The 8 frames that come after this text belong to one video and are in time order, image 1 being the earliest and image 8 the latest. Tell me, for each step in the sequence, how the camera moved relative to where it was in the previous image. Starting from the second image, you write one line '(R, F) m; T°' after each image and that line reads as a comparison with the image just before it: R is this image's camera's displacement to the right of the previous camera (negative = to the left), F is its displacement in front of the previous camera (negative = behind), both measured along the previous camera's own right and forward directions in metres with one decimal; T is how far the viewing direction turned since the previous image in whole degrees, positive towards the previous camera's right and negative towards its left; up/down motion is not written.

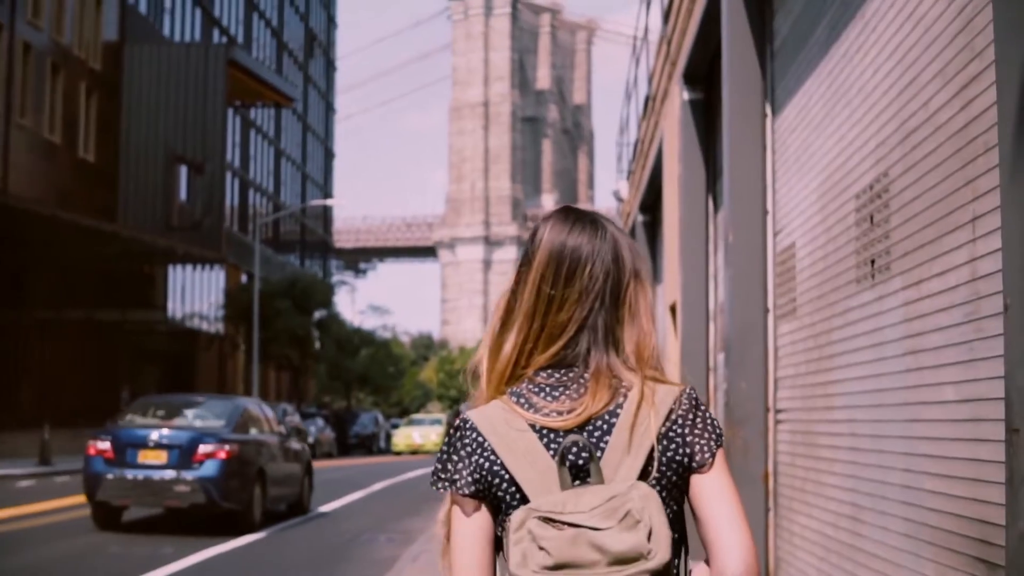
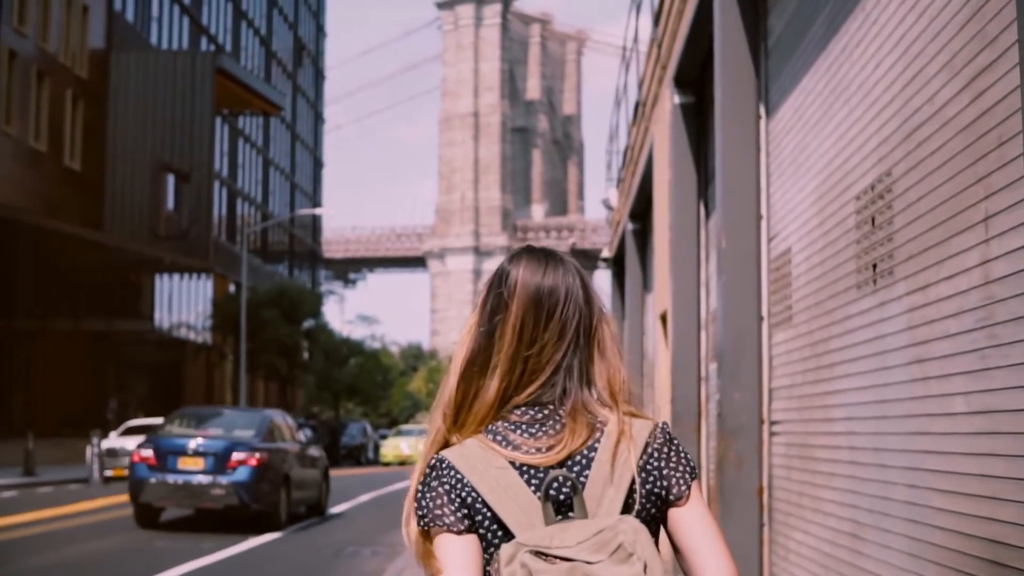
(0.0, +0.3) m; 0°
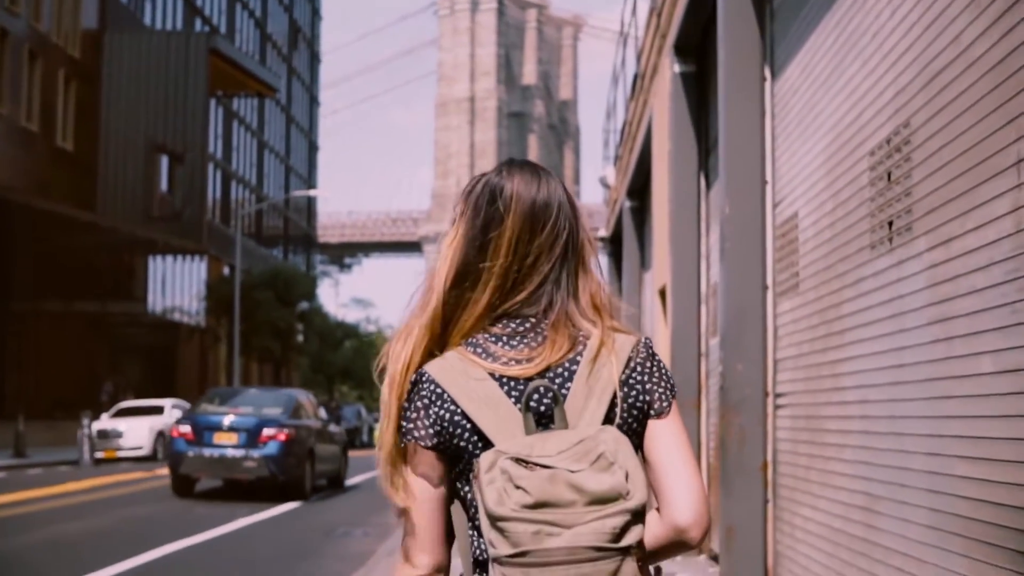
(0.0, +0.3) m; 0°
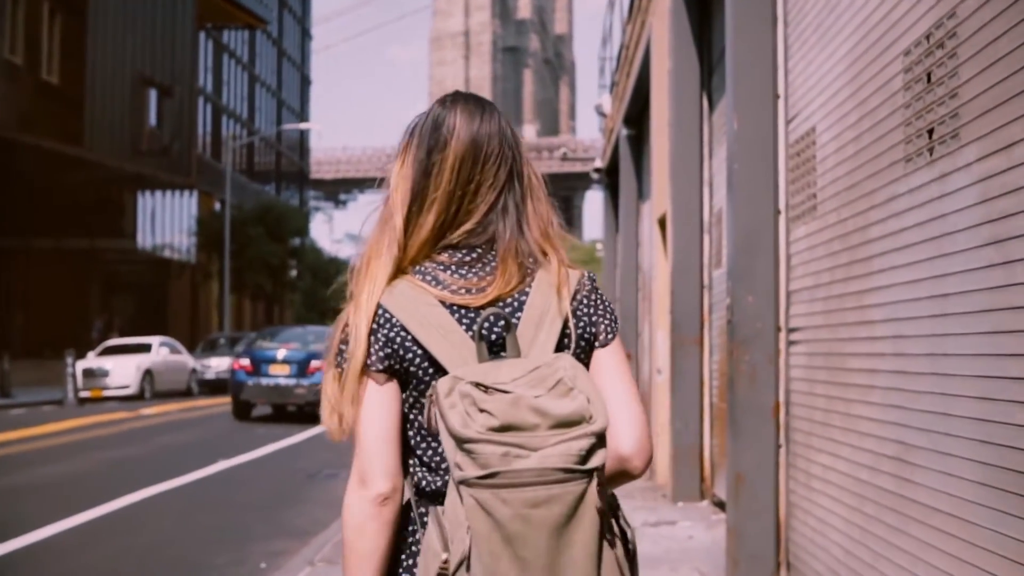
(0.0, +0.7) m; 0°
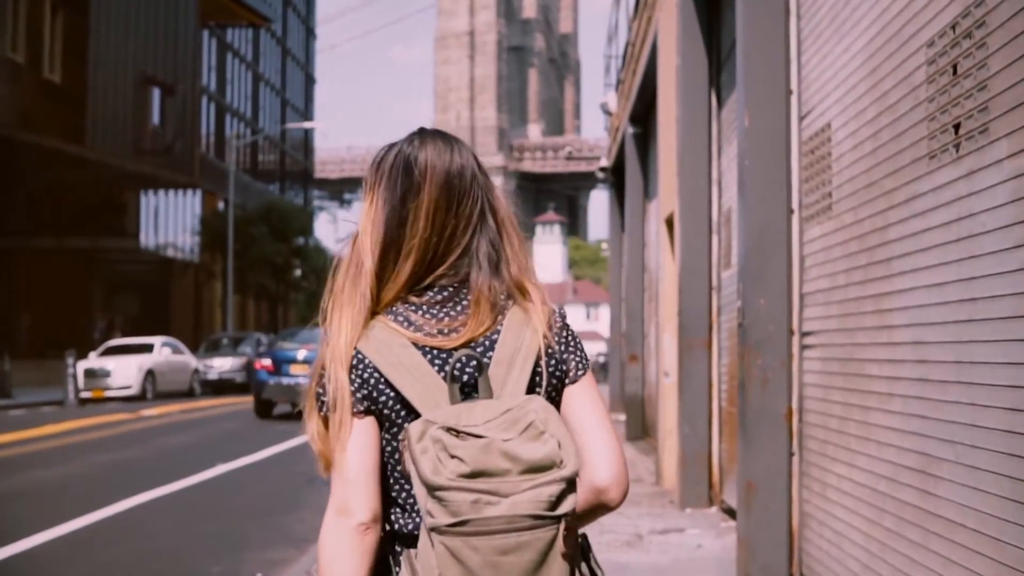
(0.0, +0.2) m; 0°
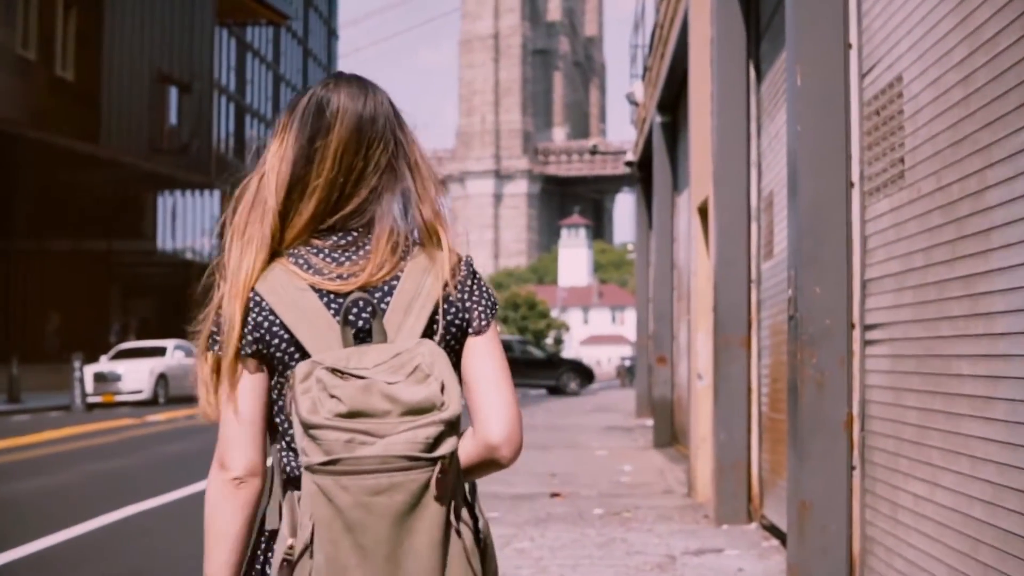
(+0.1, +0.9) m; -1°
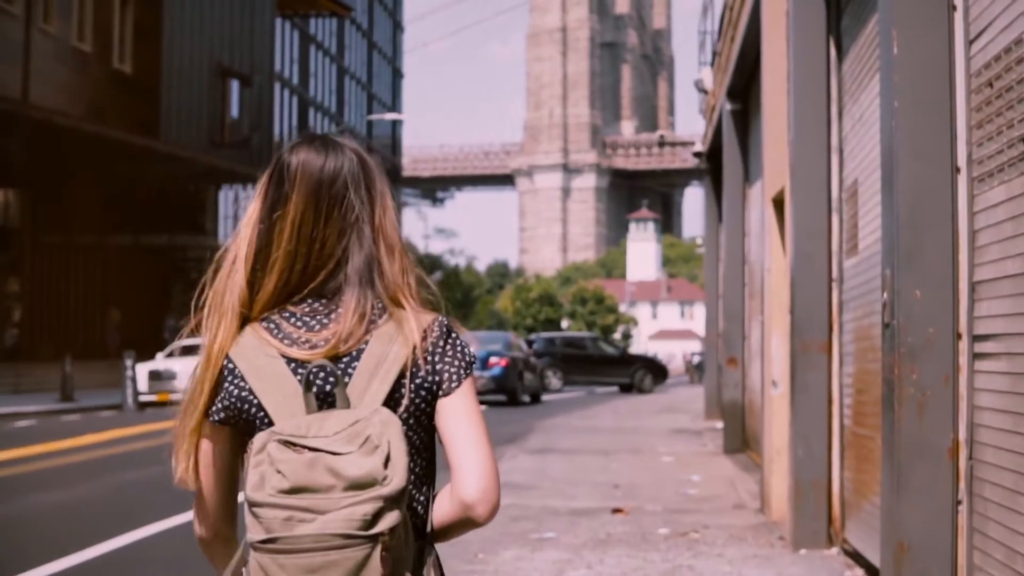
(+0.1, +0.8) m; -3°
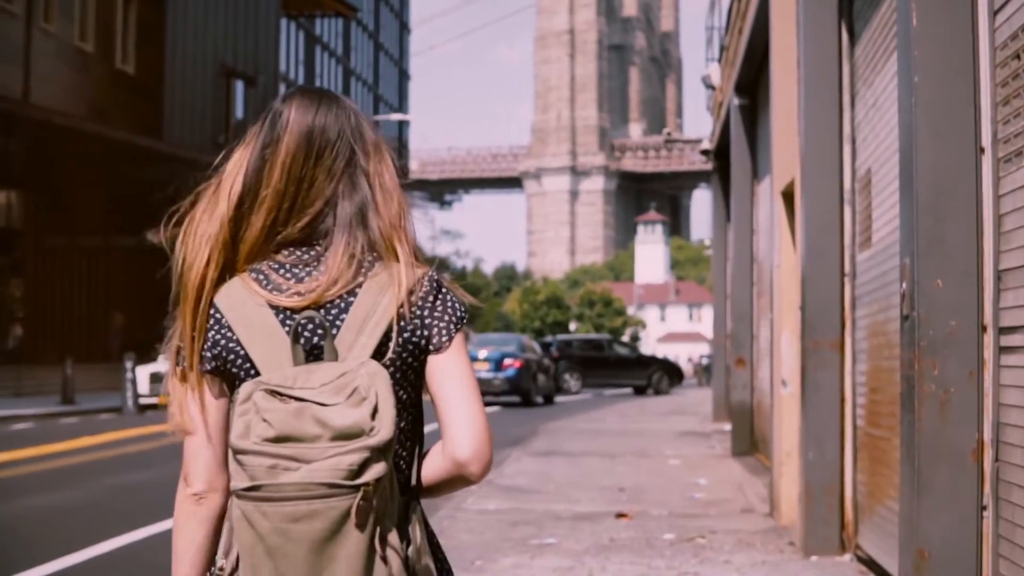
(+0.1, +0.3) m; 0°
